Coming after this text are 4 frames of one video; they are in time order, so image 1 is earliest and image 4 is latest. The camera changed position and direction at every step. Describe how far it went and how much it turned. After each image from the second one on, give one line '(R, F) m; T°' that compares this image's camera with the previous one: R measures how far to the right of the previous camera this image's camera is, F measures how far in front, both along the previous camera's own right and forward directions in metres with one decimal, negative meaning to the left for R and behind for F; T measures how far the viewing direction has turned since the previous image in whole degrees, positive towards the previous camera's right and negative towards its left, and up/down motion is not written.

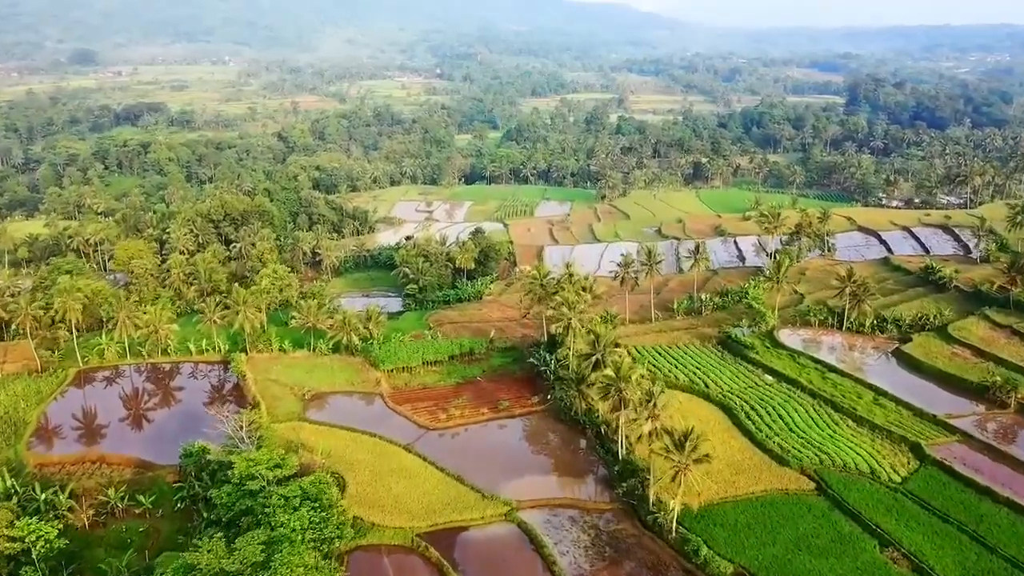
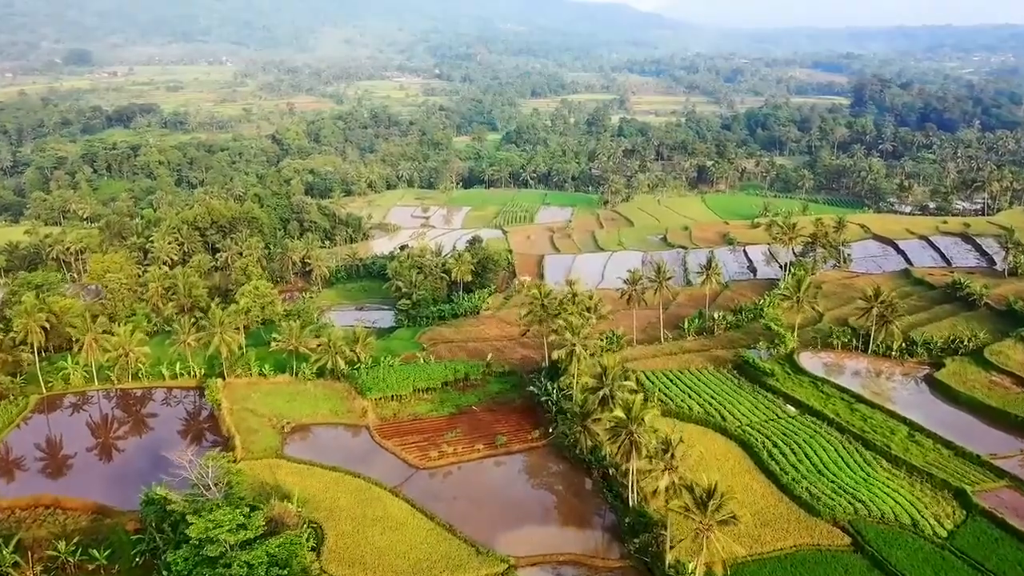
(+0.1, +3.4) m; 0°
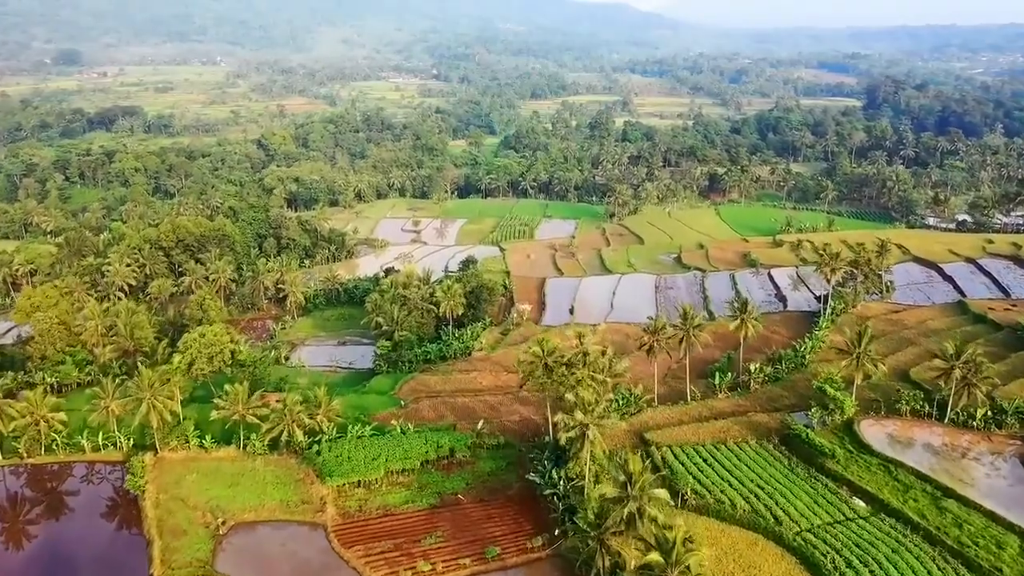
(+0.2, +7.7) m; 0°
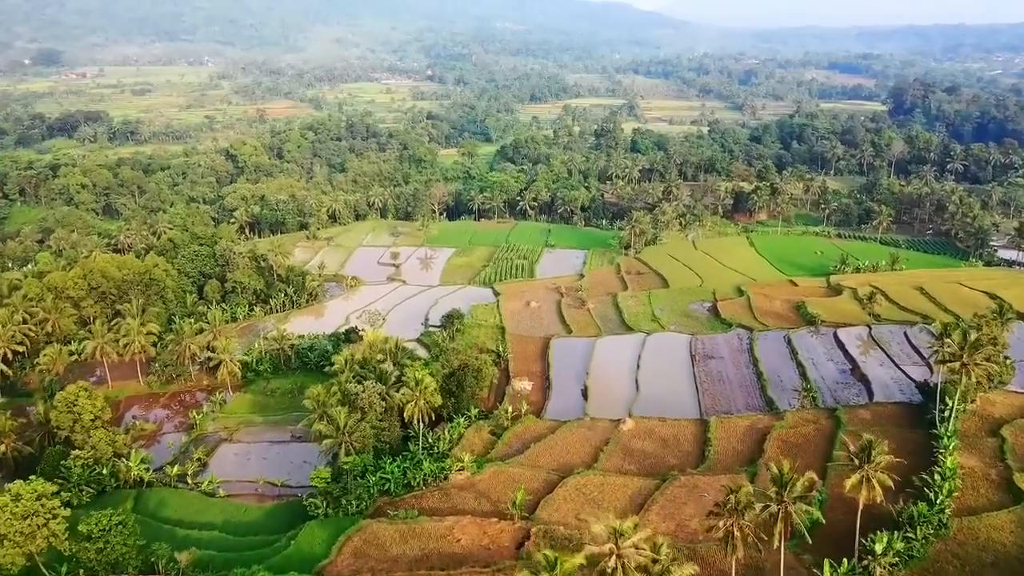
(+0.3, +14.2) m; 0°
